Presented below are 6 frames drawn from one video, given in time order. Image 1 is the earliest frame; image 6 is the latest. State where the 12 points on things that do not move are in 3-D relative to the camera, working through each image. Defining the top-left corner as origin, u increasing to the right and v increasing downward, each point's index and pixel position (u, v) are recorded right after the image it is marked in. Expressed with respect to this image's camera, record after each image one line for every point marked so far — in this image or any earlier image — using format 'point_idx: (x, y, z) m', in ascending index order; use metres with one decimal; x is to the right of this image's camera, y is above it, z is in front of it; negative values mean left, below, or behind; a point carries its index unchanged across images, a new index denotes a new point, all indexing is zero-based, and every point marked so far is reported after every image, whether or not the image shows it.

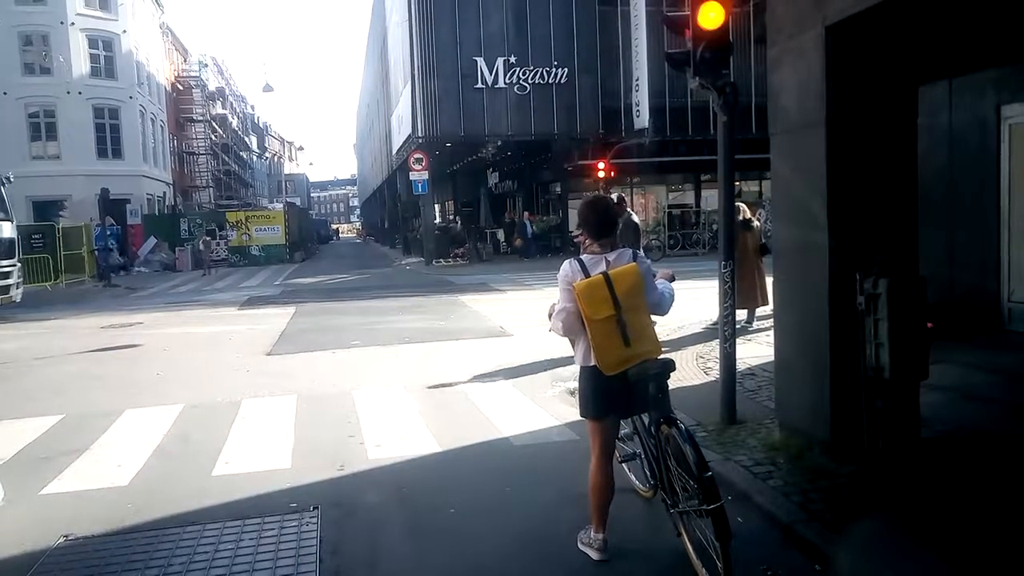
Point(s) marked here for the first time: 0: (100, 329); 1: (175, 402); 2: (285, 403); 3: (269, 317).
0: (-7.3, -0.7, +15.8) m
1: (-3.4, -1.2, +9.0) m
2: (-2.2, -1.1, +8.7) m
3: (-4.5, -0.5, +16.4) m
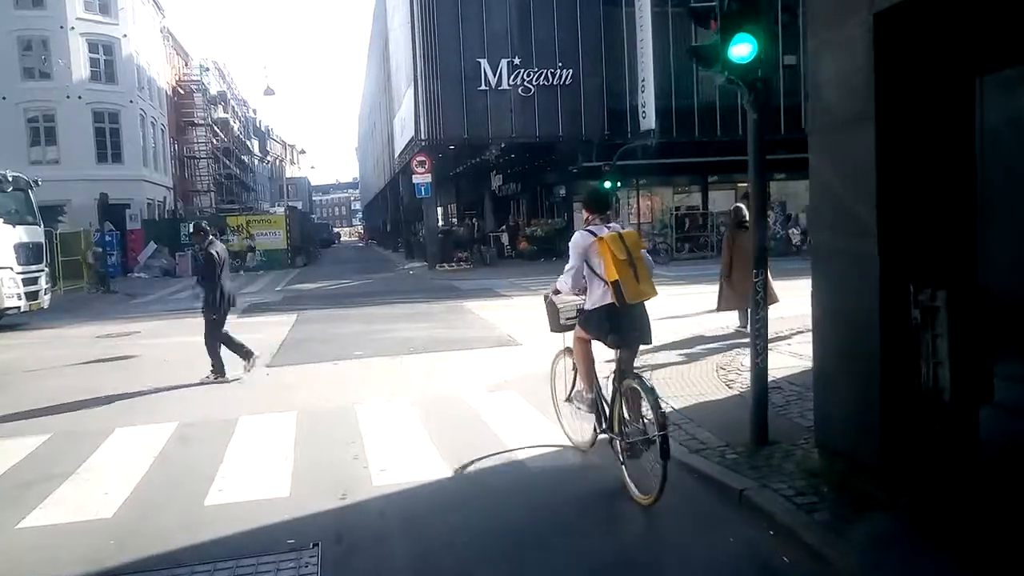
0: (-7.2, -0.9, +15.4) m
1: (-3.3, -1.3, +8.5) m
2: (-2.1, -1.2, +8.2) m
3: (-4.3, -0.7, +15.9) m
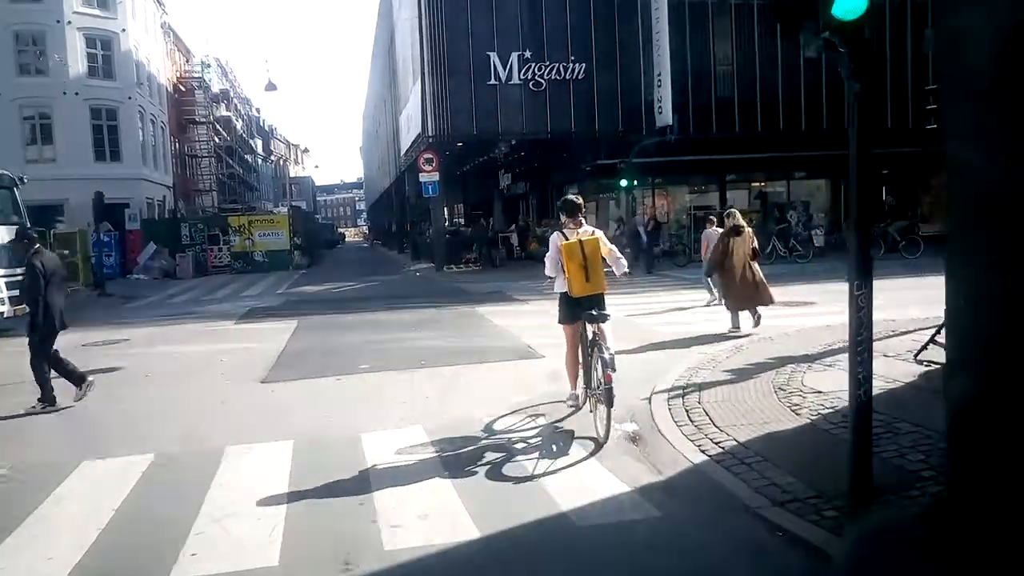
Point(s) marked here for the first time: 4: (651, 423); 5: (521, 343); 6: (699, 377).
0: (-6.9, -1.0, +14.3) m
1: (-3.1, -1.4, +7.4) m
2: (-1.9, -1.3, +7.1) m
3: (-4.0, -0.7, +14.8) m
4: (+1.2, -1.1, +7.3) m
5: (+0.1, -0.8, +12.4) m
6: (+1.9, -0.9, +8.9) m
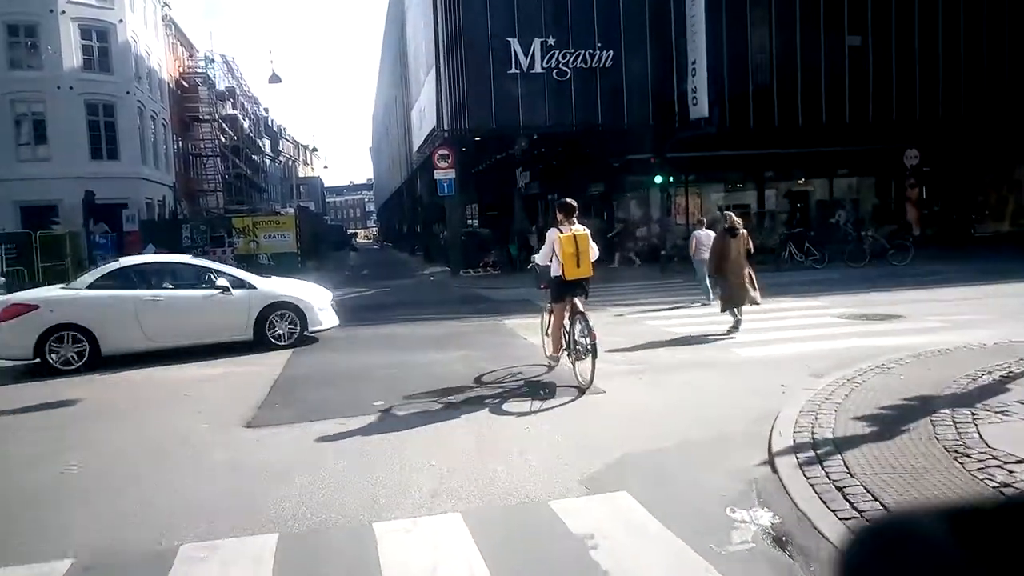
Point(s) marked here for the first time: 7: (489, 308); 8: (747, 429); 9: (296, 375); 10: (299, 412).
0: (-6.4, -1.1, +12.1) m
1: (-2.6, -1.5, +5.2) m
2: (-1.4, -1.5, +4.9) m
3: (-3.5, -0.9, +12.6) m
4: (+1.6, -1.3, +5.1) m
5: (+0.7, -0.9, +10.2) m
6: (+2.4, -1.1, +6.6) m
7: (-0.5, -0.4, +18.3) m
8: (+1.9, -1.1, +7.2) m
9: (-2.6, -1.0, +10.6) m
10: (-2.0, -1.2, +8.5) m
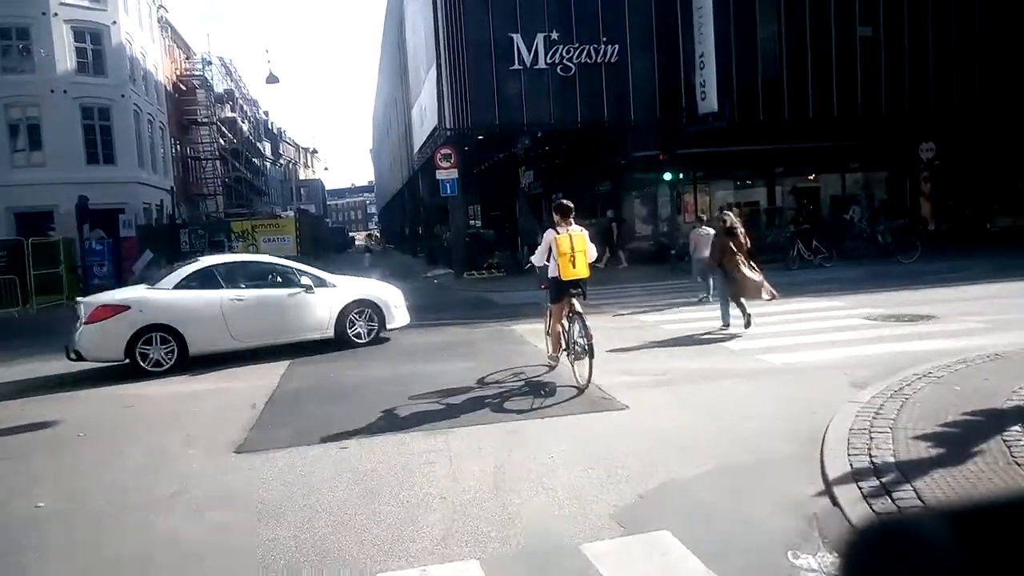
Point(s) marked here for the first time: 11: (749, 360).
0: (-6.2, -1.3, +11.4) m
1: (-2.5, -1.6, +4.5) m
2: (-1.3, -1.5, +4.2) m
3: (-3.4, -1.0, +11.9) m
4: (+1.8, -1.3, +4.4) m
5: (+0.8, -1.0, +9.5) m
6: (+2.5, -1.1, +5.9) m
7: (-0.4, -0.5, +17.5) m
8: (+2.0, -1.2, +6.5) m
9: (-2.4, -1.1, +9.9) m
10: (-1.9, -1.3, +7.7) m
11: (+2.7, -0.8, +10.2) m
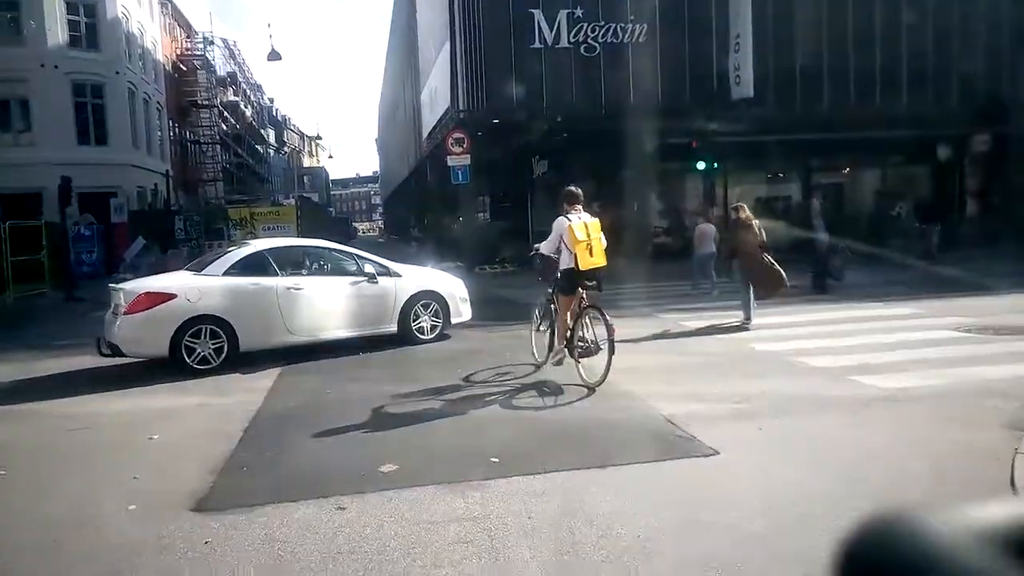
0: (-5.9, -1.2, +9.5) m
1: (-2.1, -1.6, +2.6) m
2: (-1.0, -1.6, +2.2) m
3: (-3.0, -1.0, +10.0) m
4: (+2.1, -1.4, +2.5) m
5: (+1.2, -1.0, +7.6) m
6: (+2.8, -1.2, +4.0) m
7: (0.0, -0.4, +15.6) m
8: (+2.4, -1.3, +4.5) m
9: (-2.1, -1.1, +8.0) m
10: (-1.5, -1.3, +5.8) m
11: (+3.1, -0.9, +8.2) m
